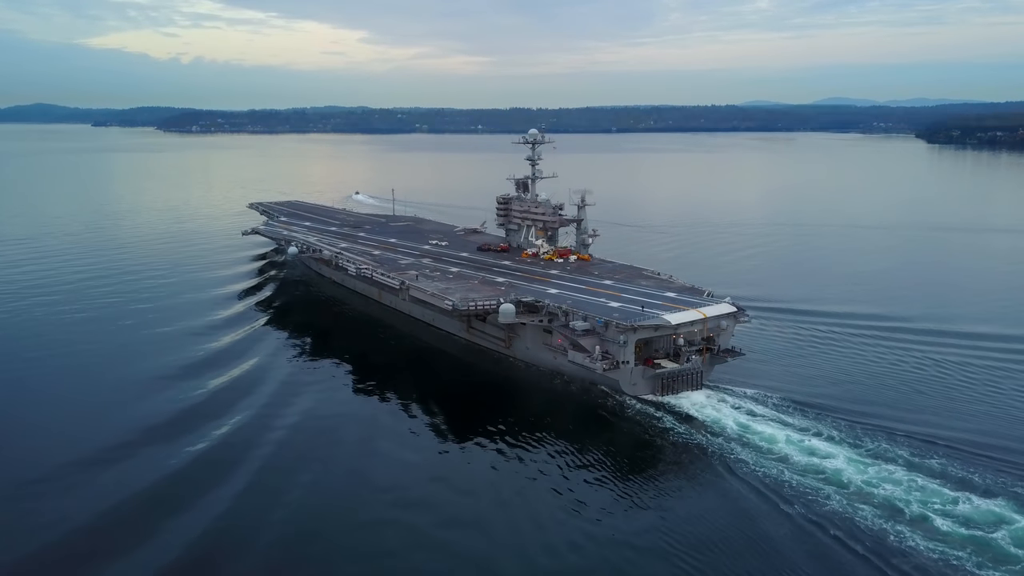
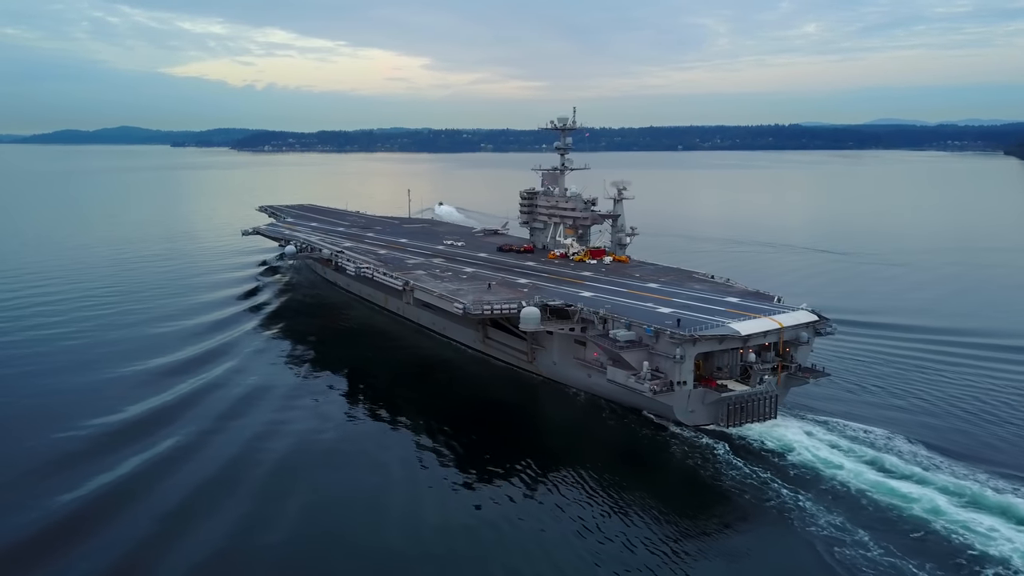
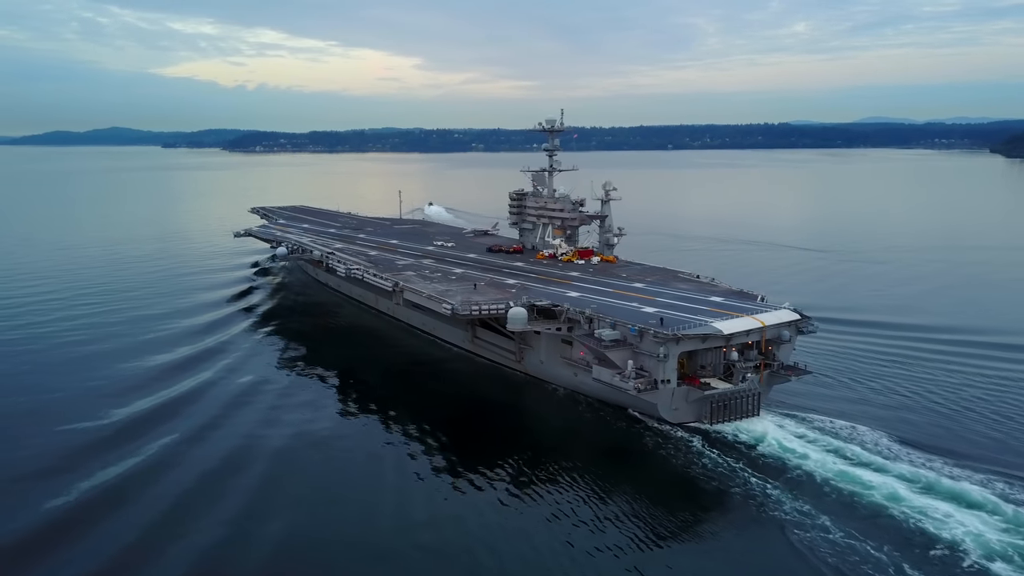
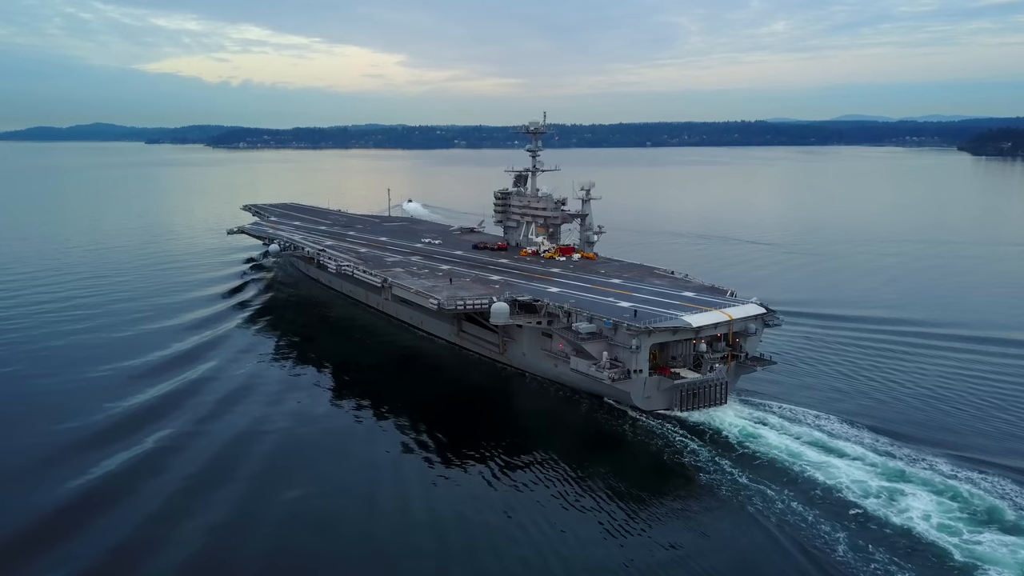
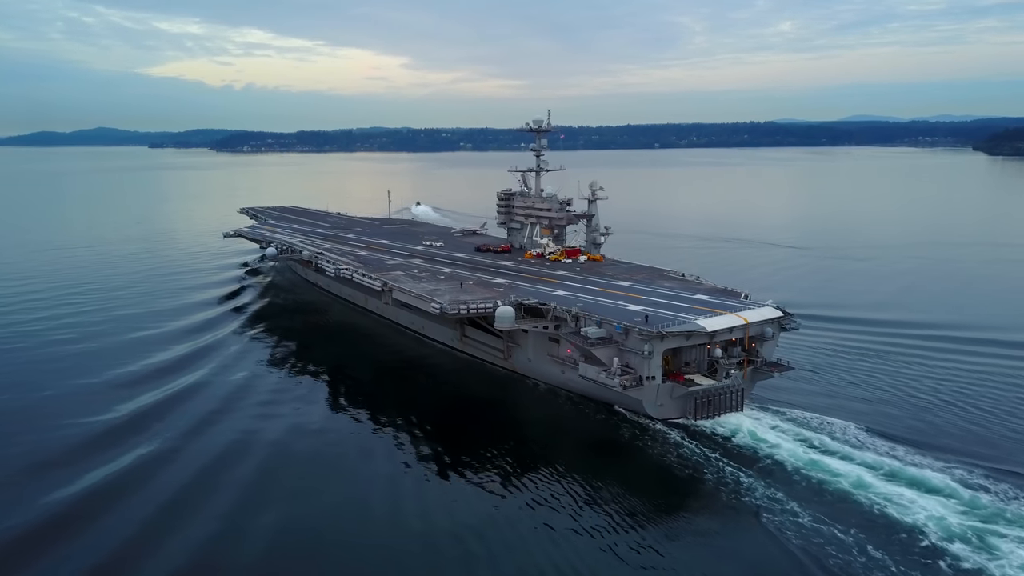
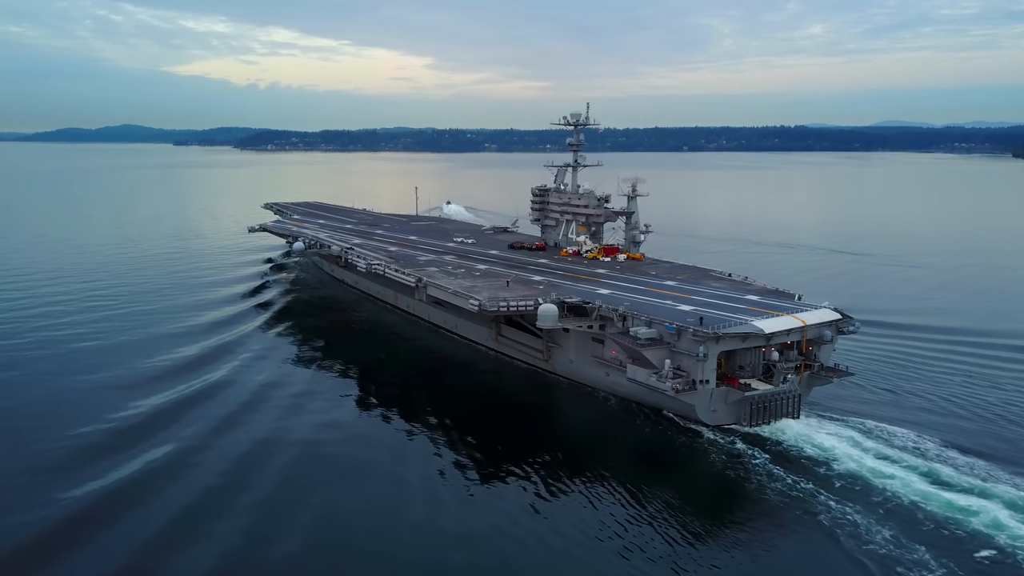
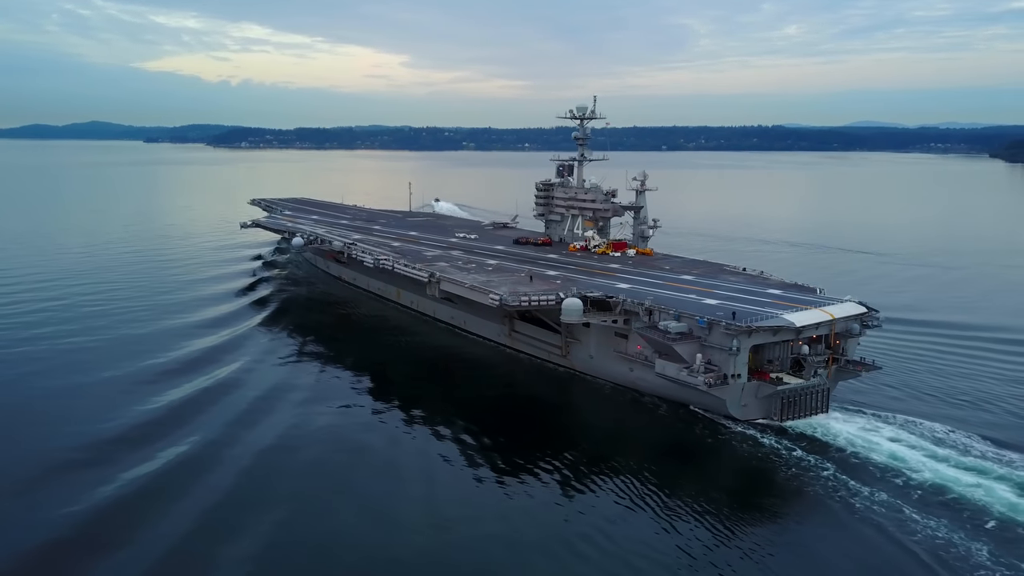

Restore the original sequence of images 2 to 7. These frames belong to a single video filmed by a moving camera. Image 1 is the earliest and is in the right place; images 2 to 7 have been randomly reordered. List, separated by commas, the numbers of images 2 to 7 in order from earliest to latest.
4, 5, 3, 2, 6, 7
